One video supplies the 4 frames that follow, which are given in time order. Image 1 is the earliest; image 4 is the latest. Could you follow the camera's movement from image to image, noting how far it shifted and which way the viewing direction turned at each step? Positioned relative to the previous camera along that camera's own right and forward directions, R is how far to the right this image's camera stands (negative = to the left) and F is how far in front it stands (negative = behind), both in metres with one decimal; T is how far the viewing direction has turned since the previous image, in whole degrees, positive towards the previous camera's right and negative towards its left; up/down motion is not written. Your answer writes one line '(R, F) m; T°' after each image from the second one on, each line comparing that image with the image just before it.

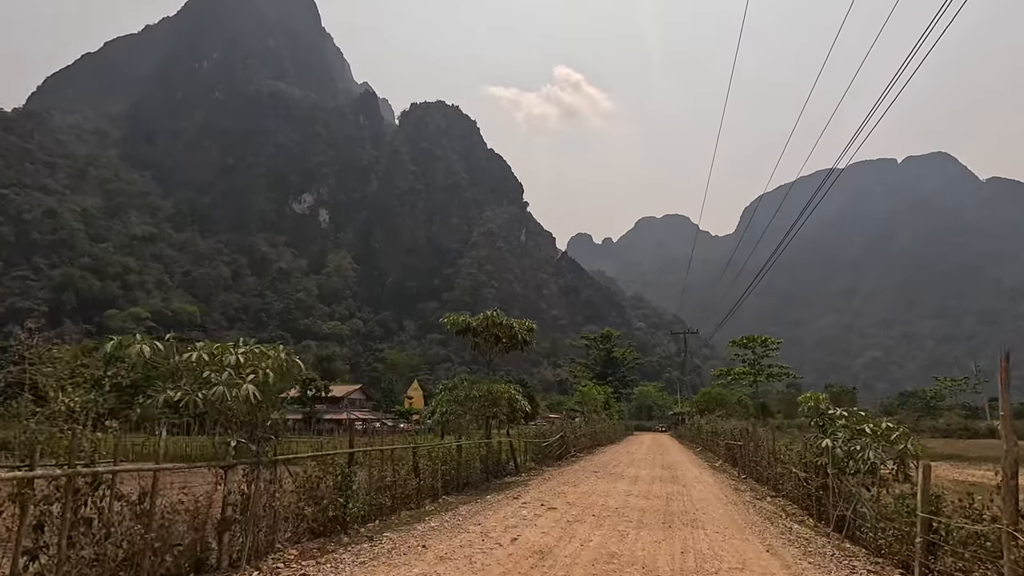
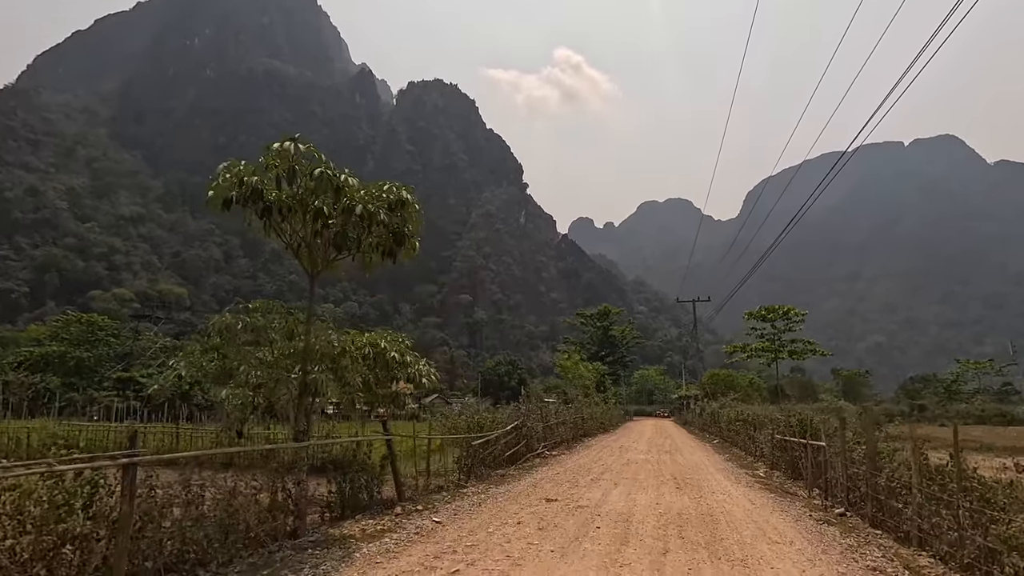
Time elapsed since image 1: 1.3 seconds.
(+0.3, +1.6) m; 0°
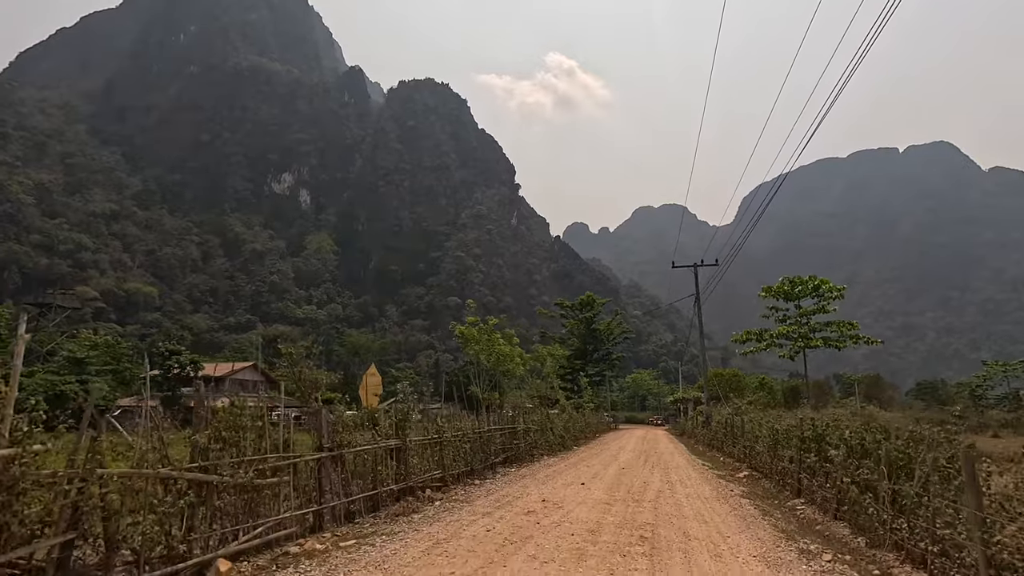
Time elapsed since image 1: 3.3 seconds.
(+0.6, +2.3) m; 0°
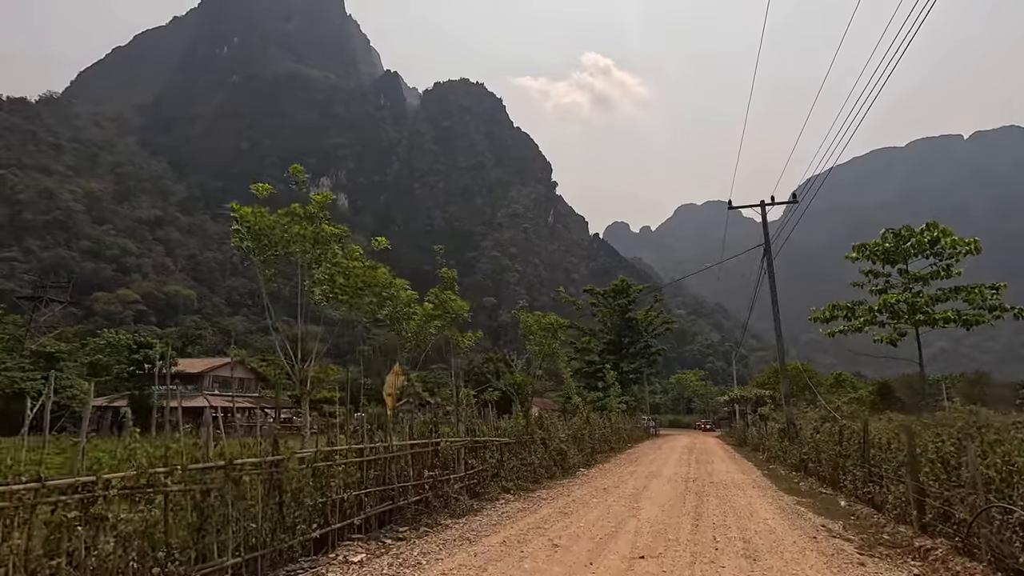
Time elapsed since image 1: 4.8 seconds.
(+0.3, +1.6) m; -4°
